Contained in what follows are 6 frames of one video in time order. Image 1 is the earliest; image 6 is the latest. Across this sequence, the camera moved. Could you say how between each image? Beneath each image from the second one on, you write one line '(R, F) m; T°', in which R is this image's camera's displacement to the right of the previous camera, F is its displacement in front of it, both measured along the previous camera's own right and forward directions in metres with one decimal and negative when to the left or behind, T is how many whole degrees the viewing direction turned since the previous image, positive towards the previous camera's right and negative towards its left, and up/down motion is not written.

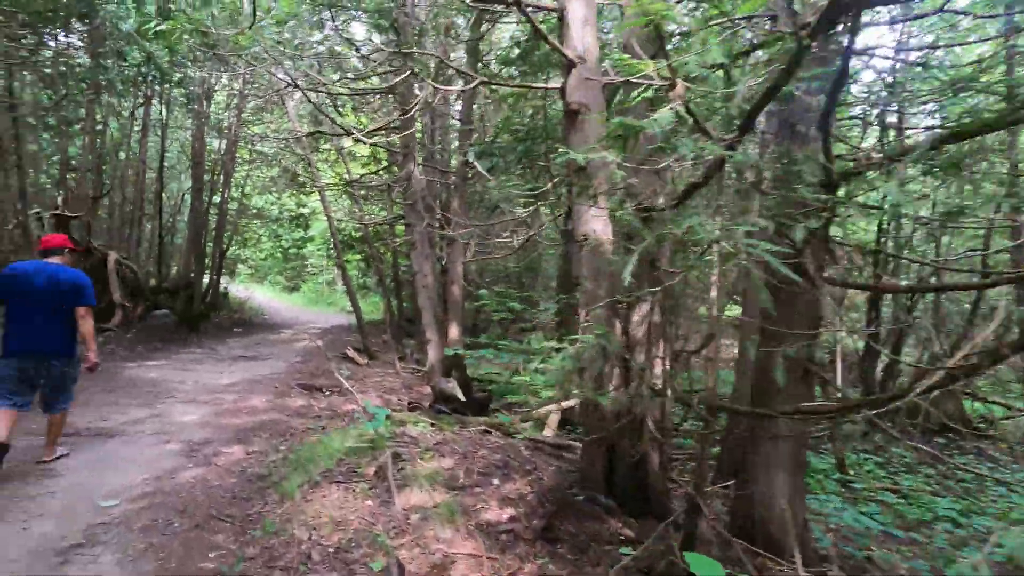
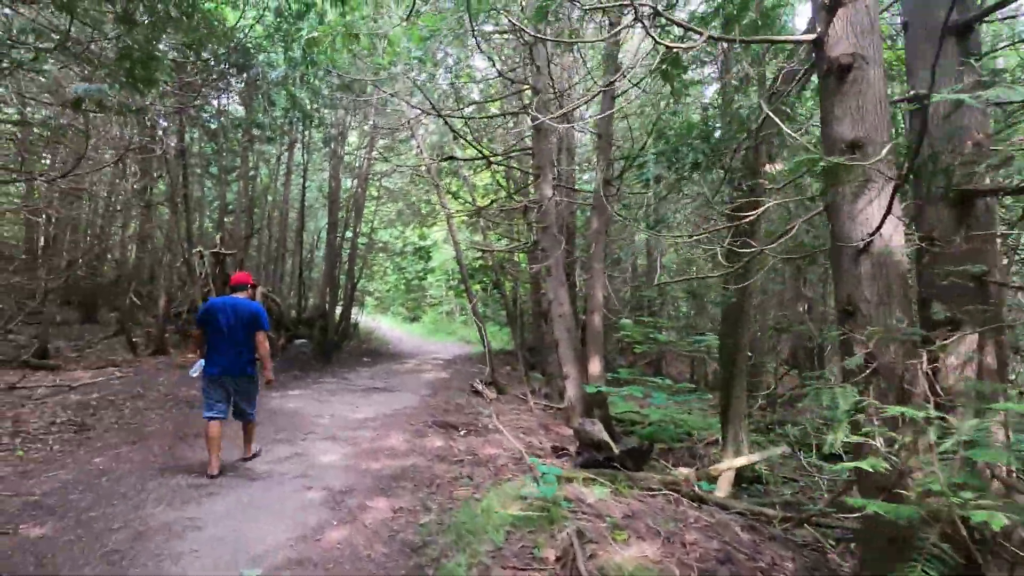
(-0.5, +0.7) m; -11°
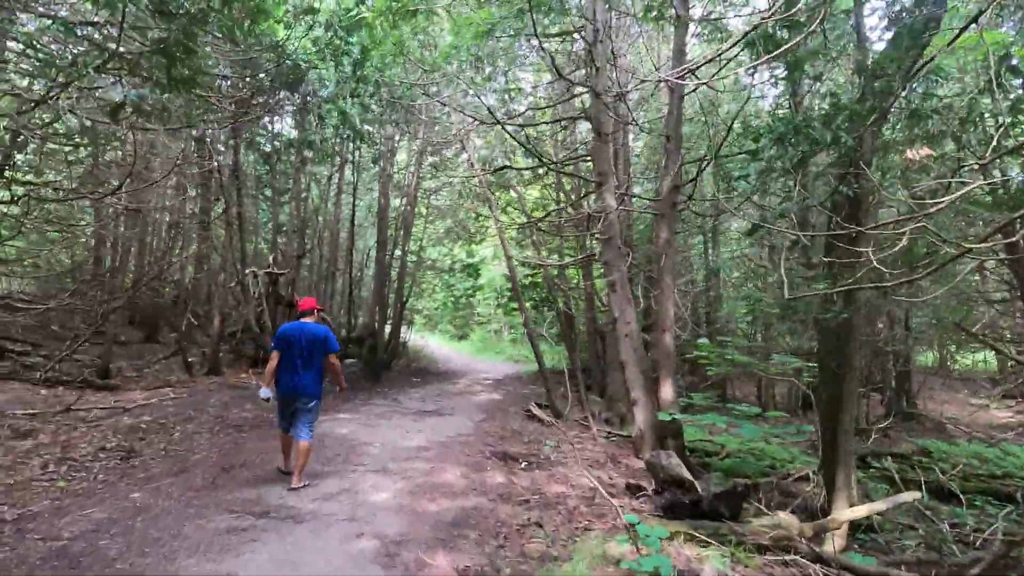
(-0.2, +0.6) m; -5°
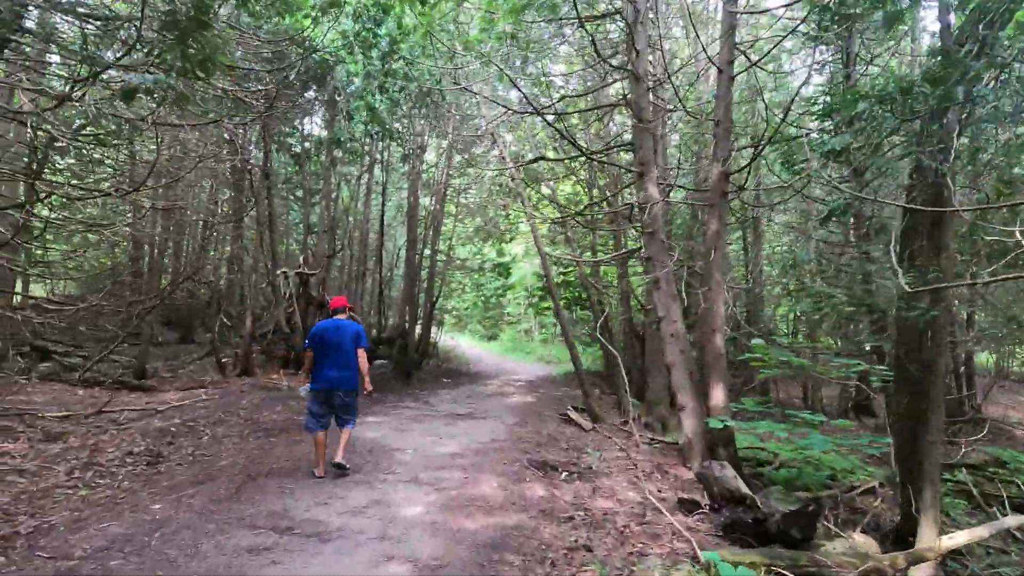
(-0.1, +0.4) m; -3°
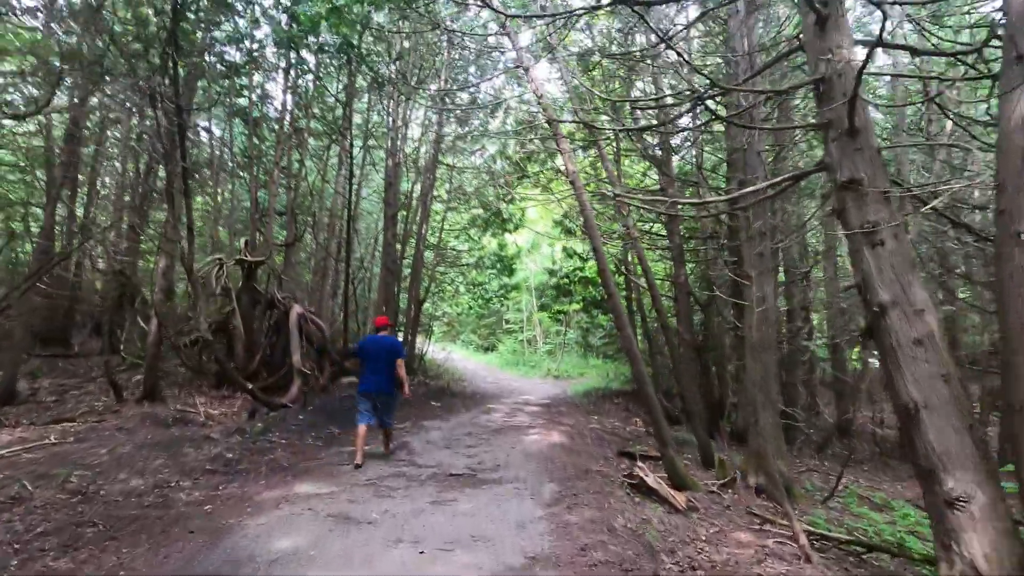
(-0.4, +3.6) m; +1°
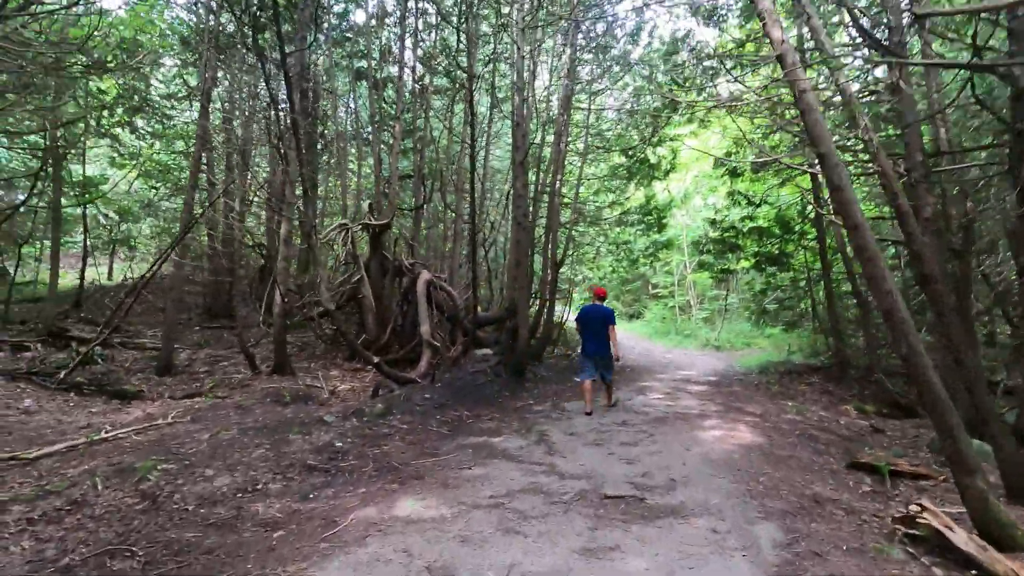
(-0.3, +1.7) m; -15°
